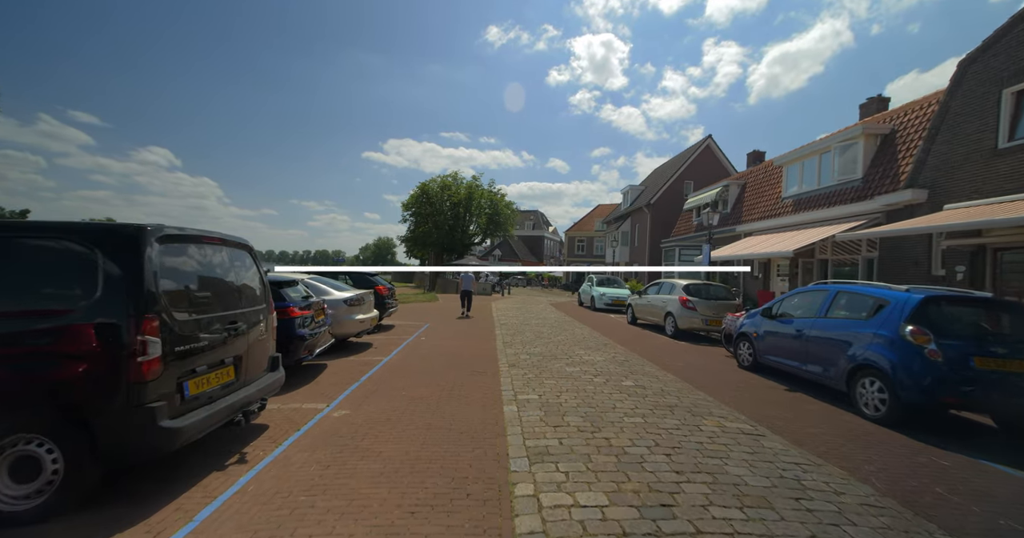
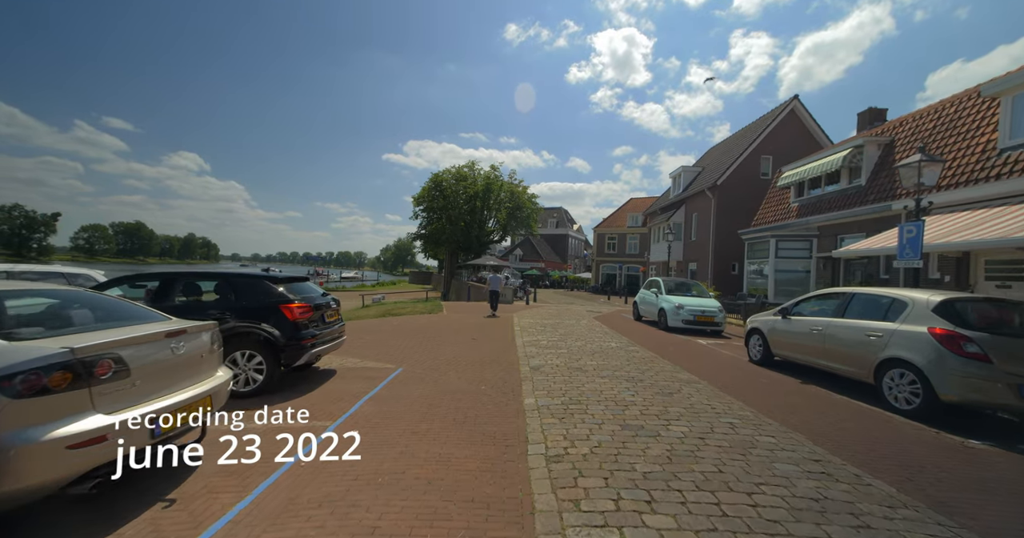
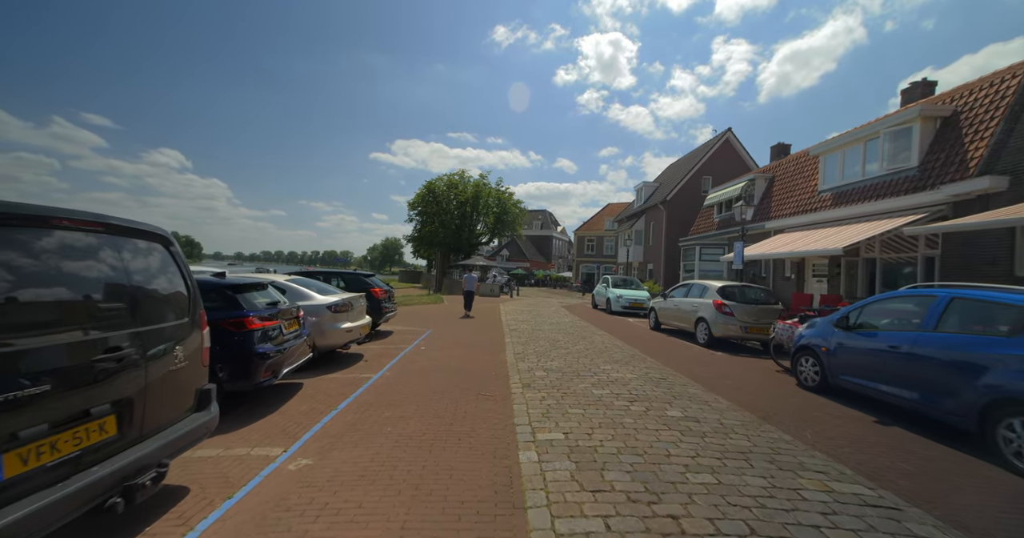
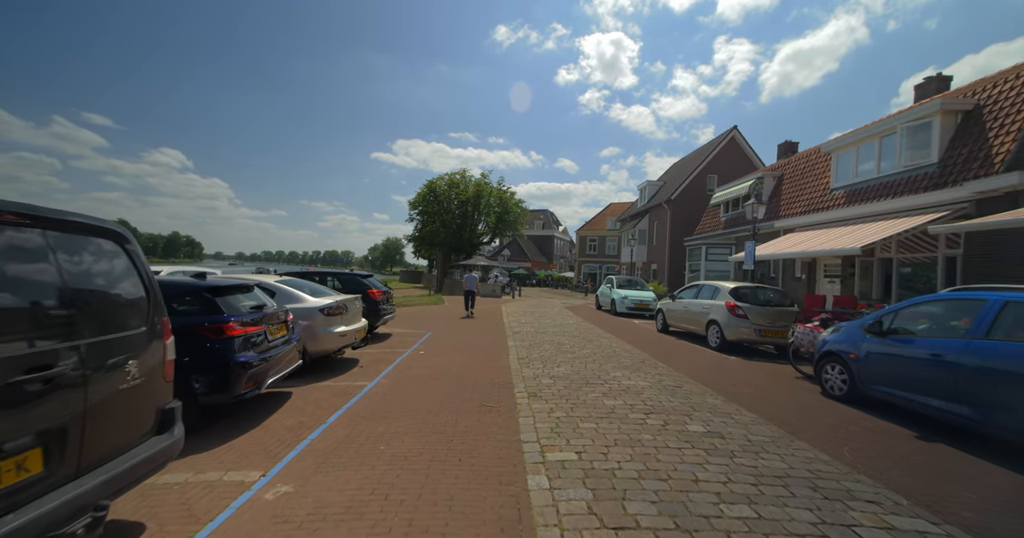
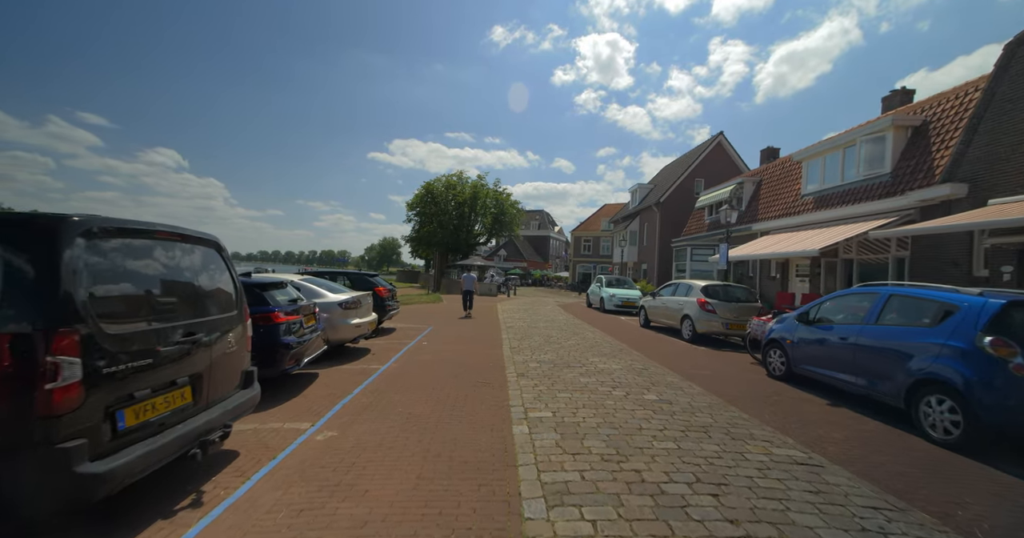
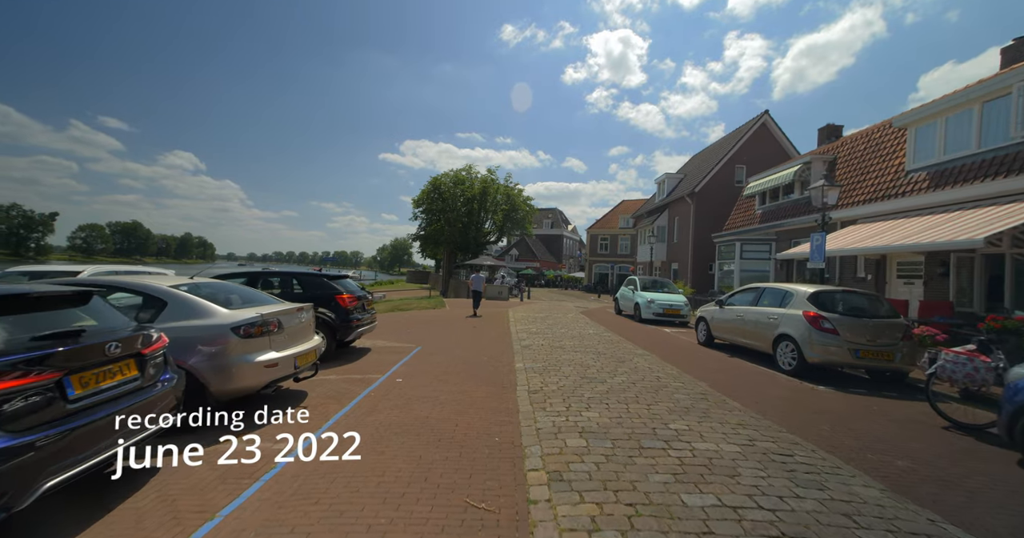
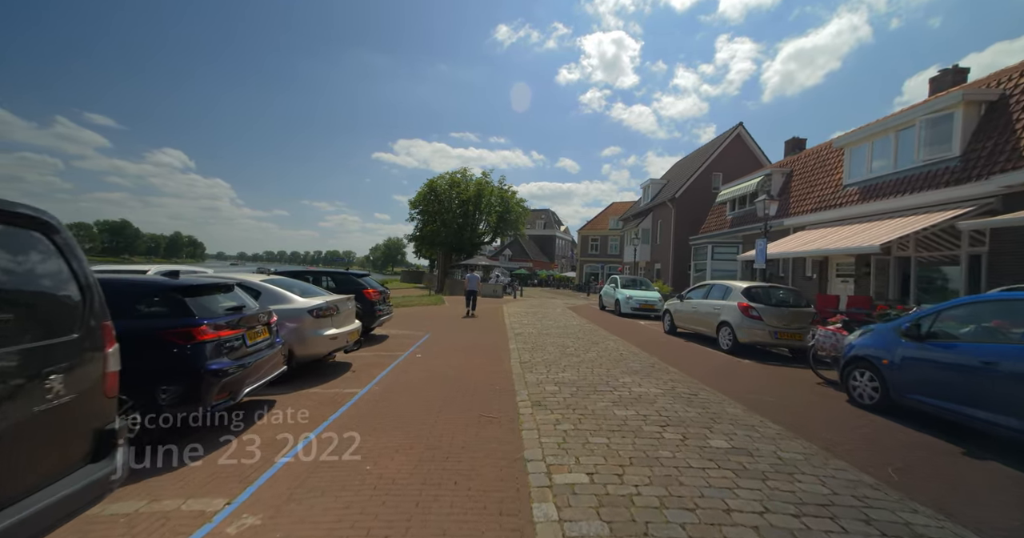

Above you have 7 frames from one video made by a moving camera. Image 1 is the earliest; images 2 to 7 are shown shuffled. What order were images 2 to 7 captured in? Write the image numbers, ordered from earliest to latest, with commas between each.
5, 3, 4, 7, 6, 2
